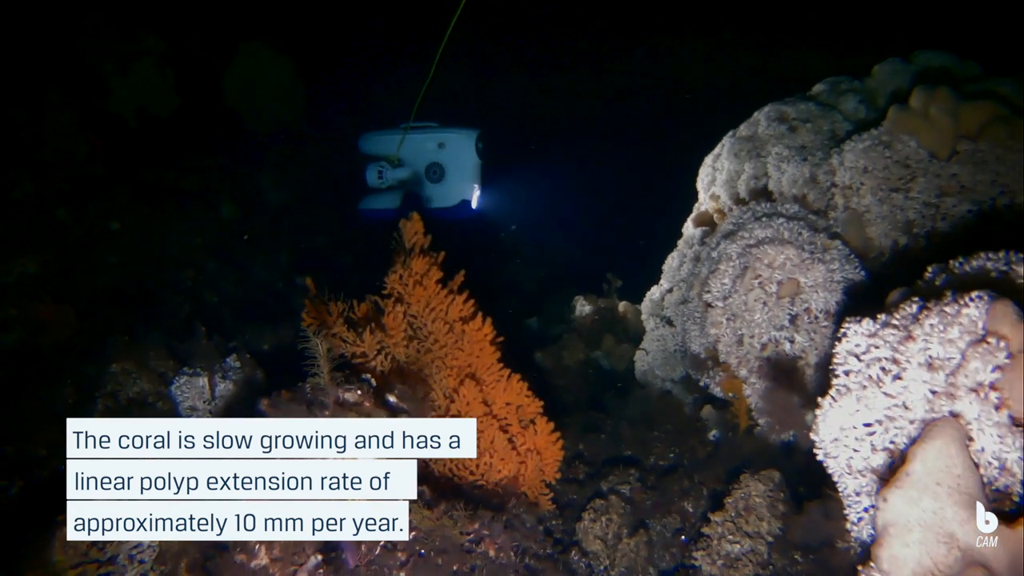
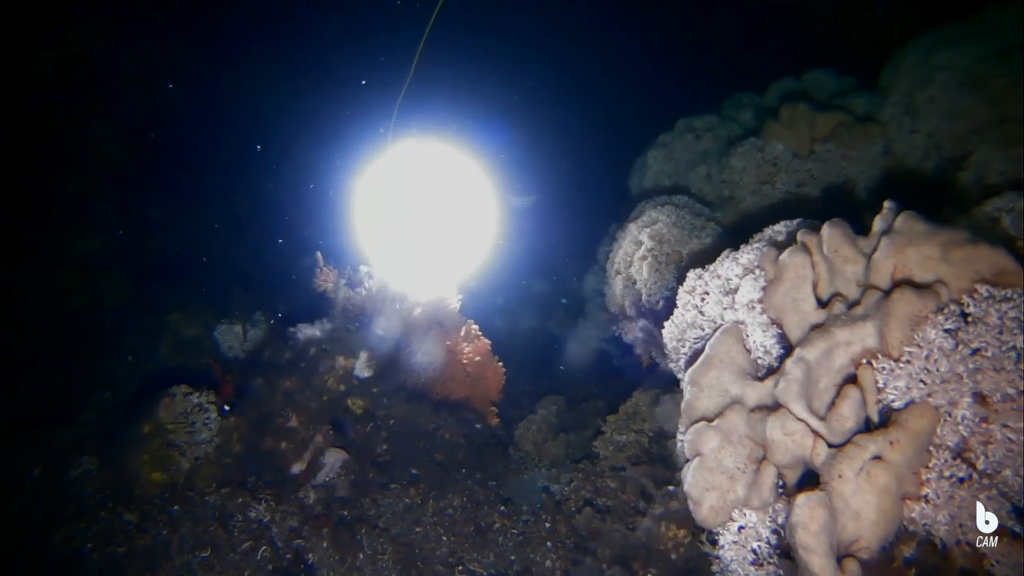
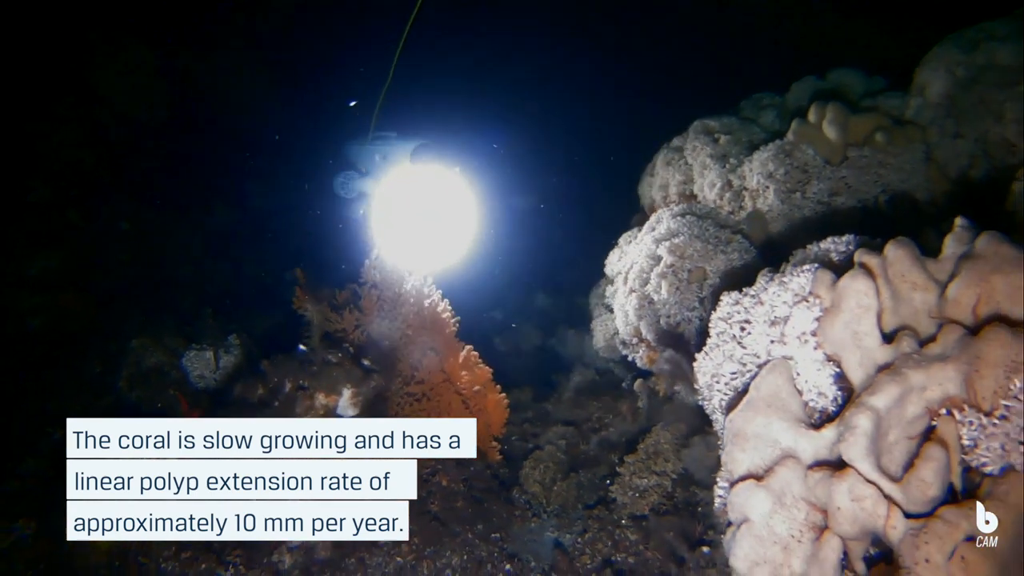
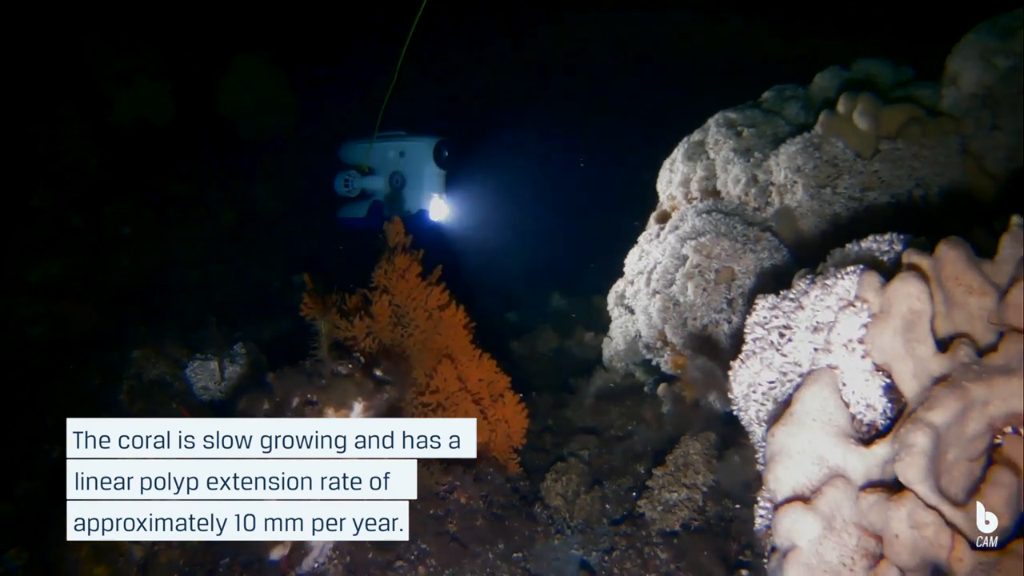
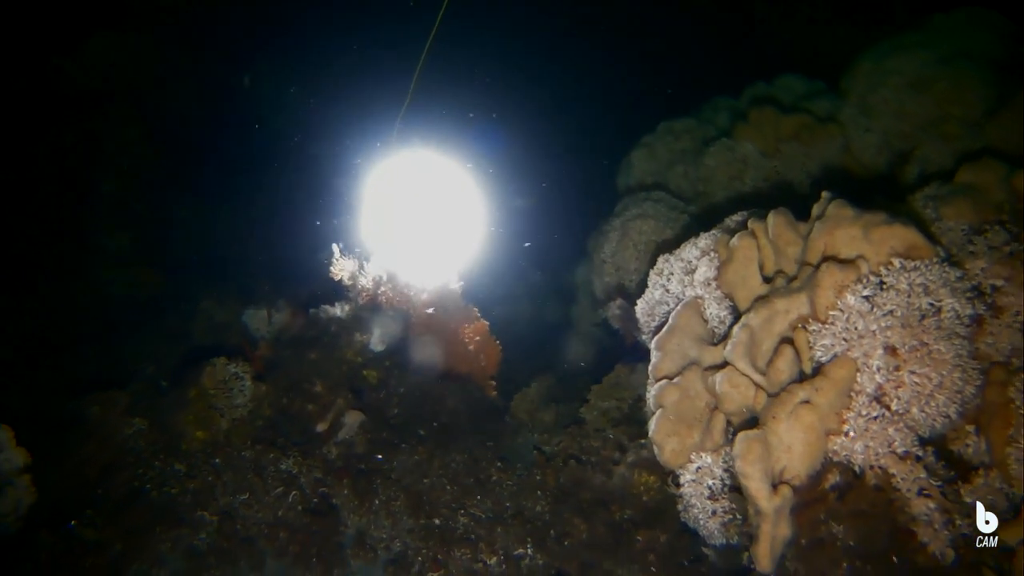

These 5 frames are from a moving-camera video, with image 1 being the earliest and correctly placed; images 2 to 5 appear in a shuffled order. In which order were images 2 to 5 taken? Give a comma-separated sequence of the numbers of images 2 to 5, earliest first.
4, 3, 2, 5
